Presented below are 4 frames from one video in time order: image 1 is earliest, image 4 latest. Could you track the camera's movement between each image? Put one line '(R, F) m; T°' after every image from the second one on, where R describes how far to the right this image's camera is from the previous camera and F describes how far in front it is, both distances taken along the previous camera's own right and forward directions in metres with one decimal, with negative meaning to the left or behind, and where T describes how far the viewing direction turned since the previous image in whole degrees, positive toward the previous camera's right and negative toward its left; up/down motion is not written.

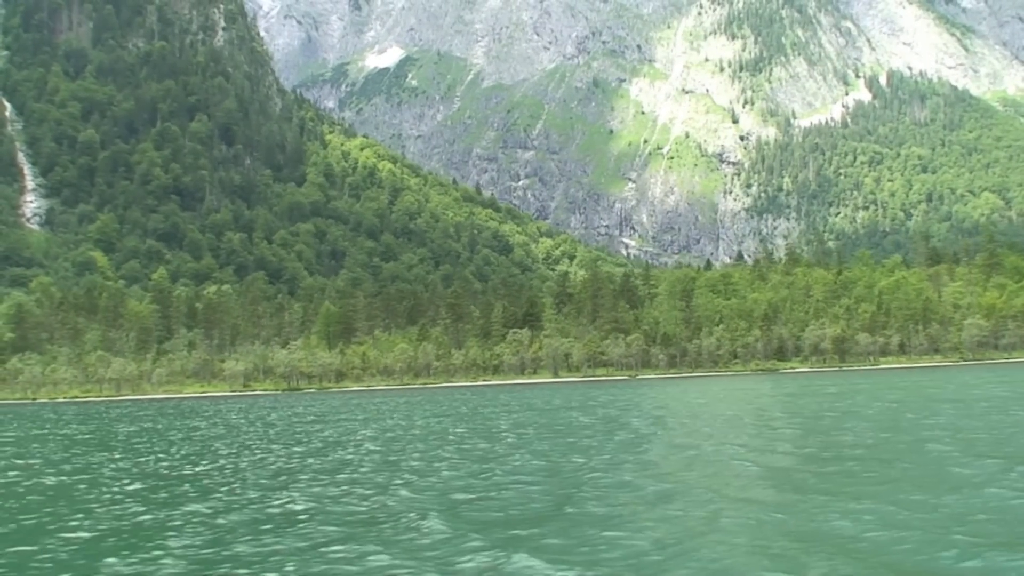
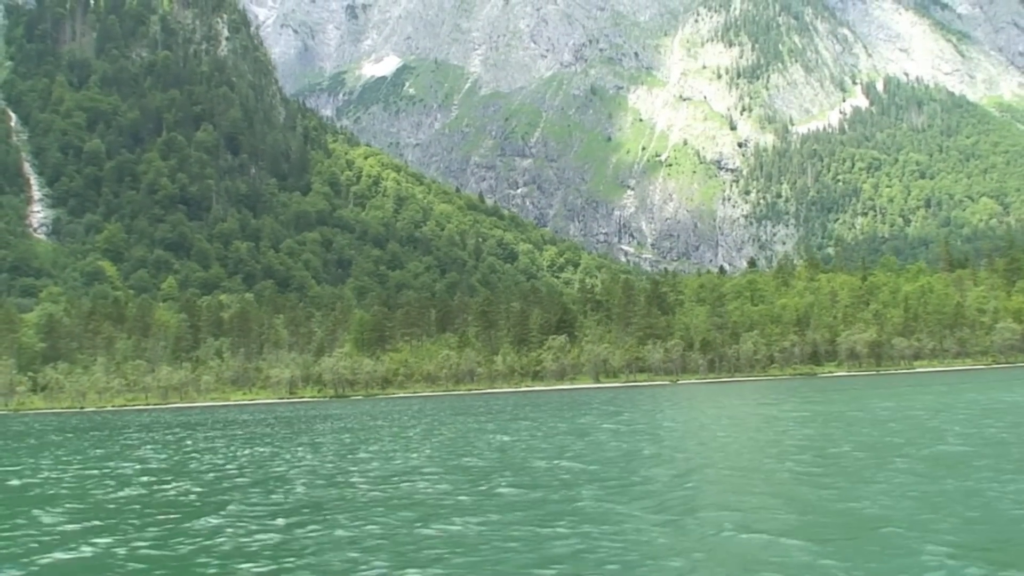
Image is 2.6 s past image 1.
(-3.5, -0.9) m; 0°
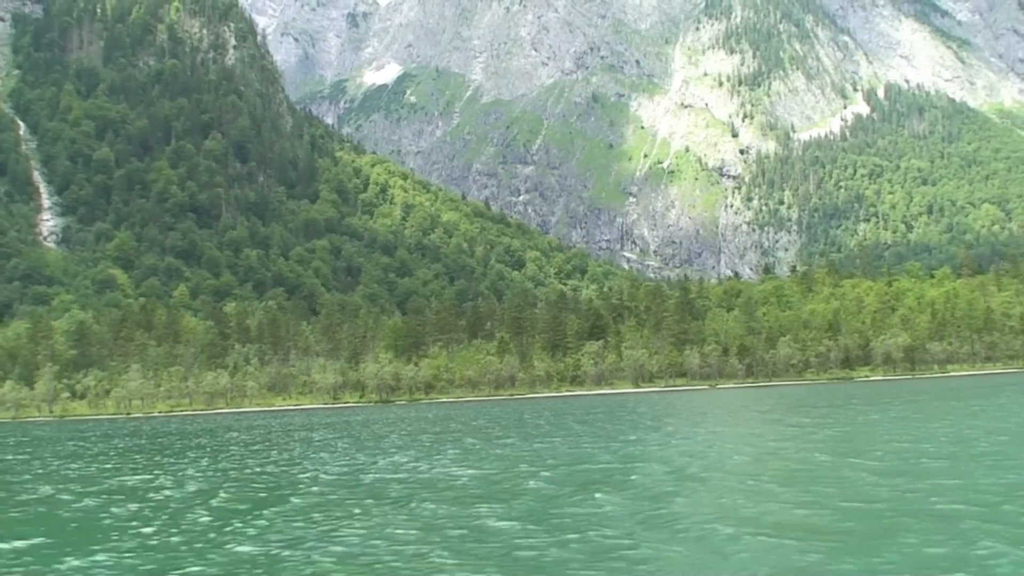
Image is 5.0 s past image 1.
(-3.2, -0.9) m; 0°
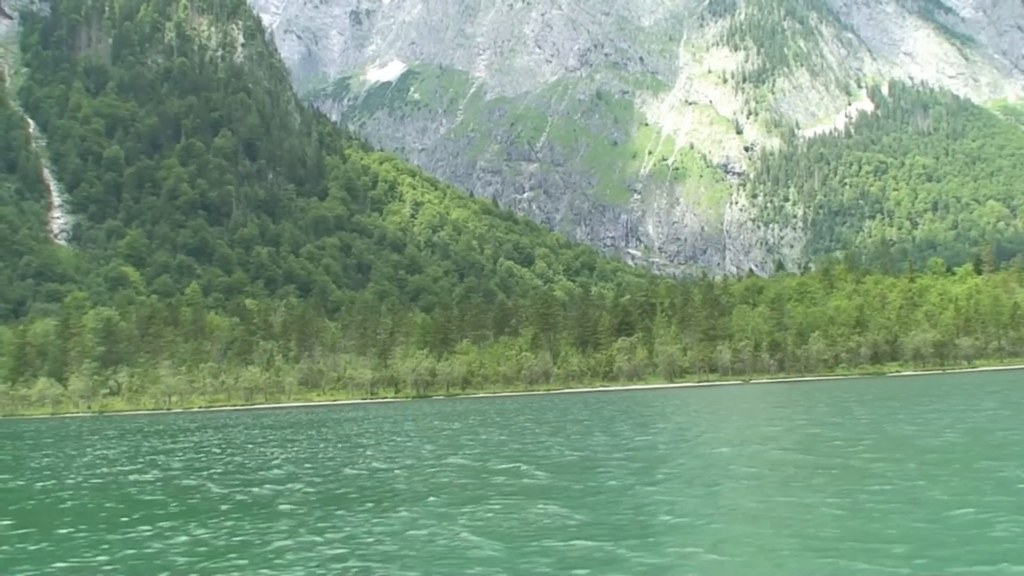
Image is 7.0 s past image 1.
(-2.6, -0.8) m; 0°
